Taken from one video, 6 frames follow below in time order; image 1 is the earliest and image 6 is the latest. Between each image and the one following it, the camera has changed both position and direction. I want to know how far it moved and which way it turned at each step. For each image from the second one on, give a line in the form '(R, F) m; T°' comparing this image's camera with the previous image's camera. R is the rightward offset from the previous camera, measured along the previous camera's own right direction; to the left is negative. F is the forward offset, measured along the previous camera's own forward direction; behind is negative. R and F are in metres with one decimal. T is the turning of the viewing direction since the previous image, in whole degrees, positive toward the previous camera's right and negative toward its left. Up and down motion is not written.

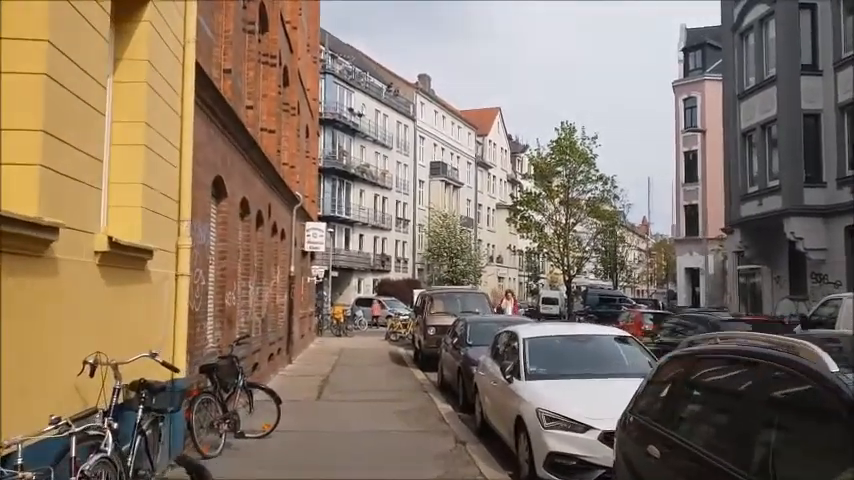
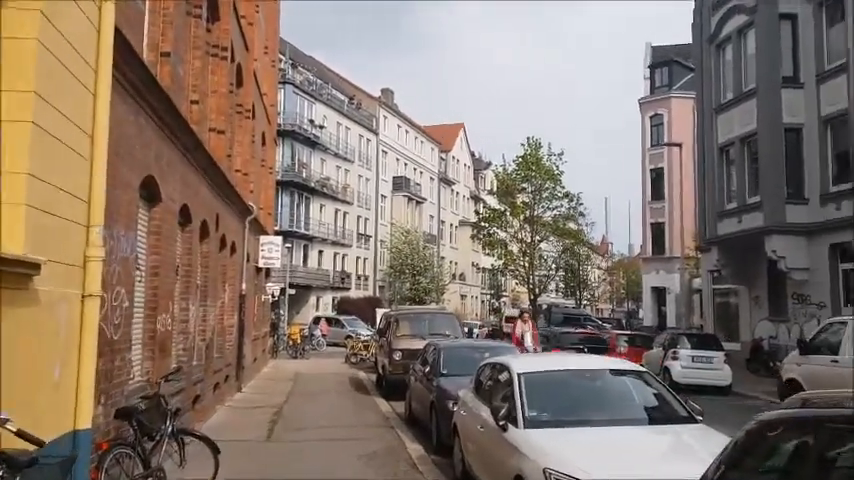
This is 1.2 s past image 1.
(-0.1, +1.5) m; +3°
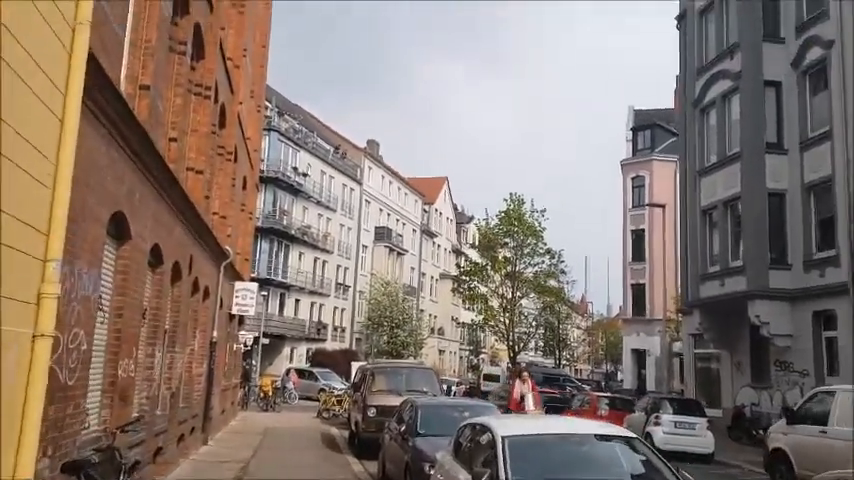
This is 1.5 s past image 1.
(0.0, +0.4) m; +1°
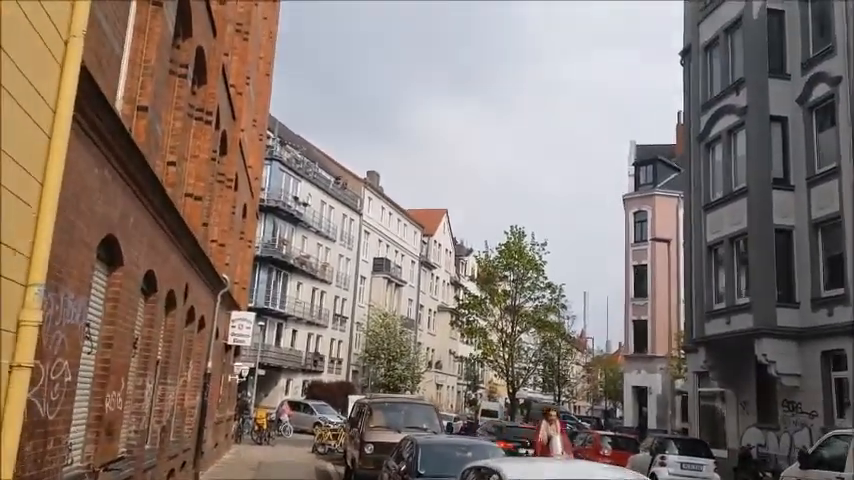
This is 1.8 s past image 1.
(-0.1, +0.3) m; 0°
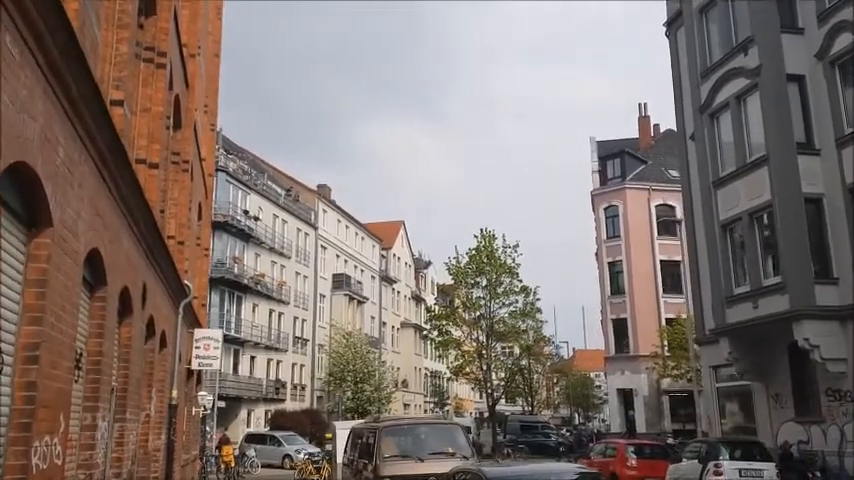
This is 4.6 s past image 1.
(-1.2, +2.9) m; +4°
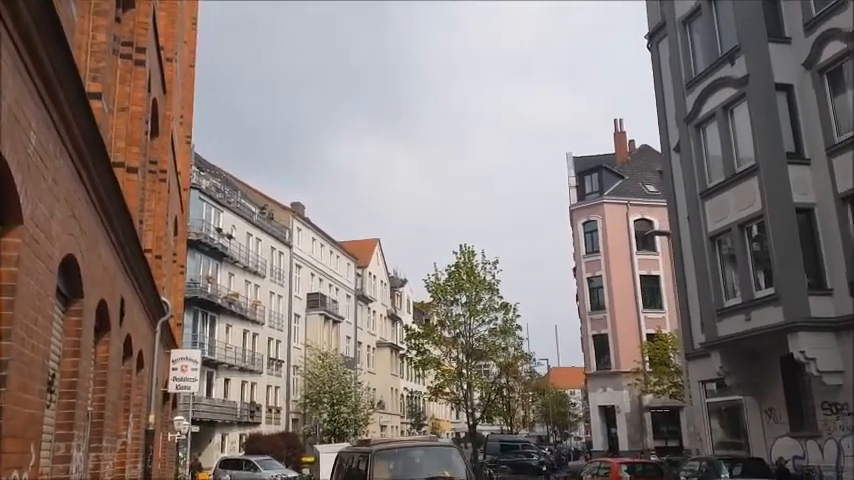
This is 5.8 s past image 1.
(-0.3, +0.6) m; +2°
